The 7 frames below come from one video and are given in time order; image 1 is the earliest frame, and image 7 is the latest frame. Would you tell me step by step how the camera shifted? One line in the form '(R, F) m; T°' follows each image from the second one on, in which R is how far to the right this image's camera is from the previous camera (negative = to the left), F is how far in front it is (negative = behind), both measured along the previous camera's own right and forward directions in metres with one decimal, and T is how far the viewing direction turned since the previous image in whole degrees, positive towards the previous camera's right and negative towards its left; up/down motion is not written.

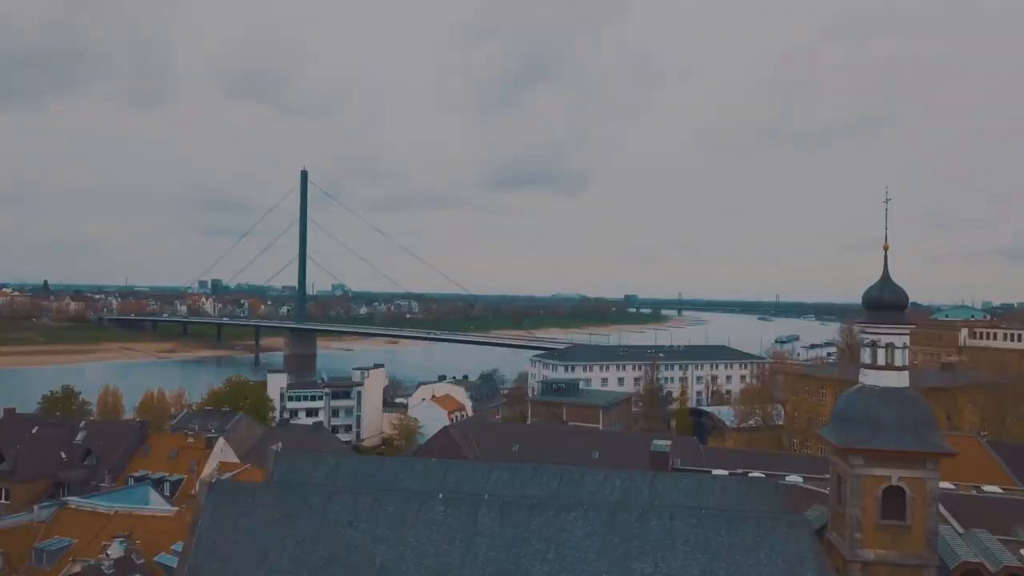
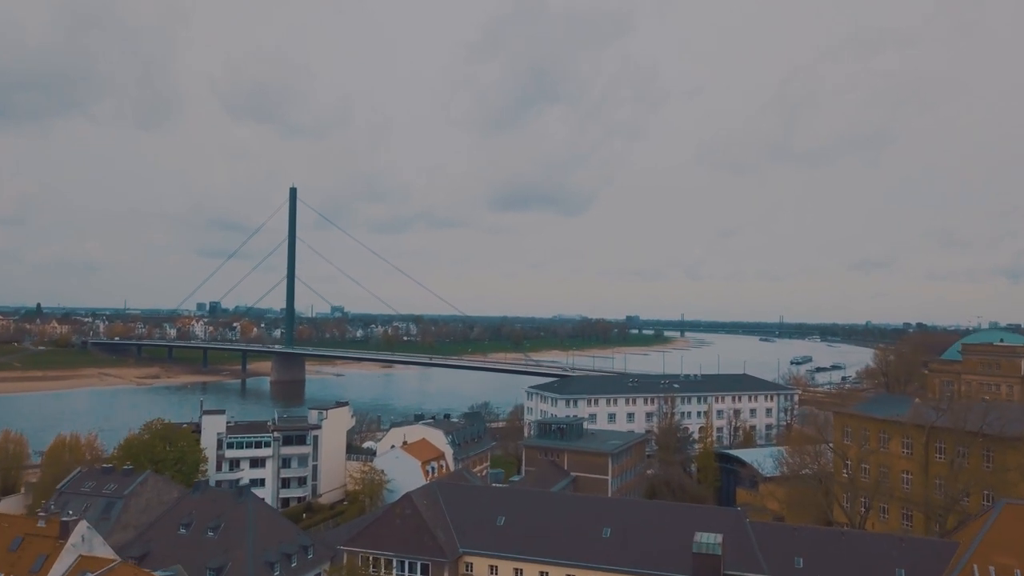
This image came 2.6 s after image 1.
(+0.7, +9.7) m; 0°
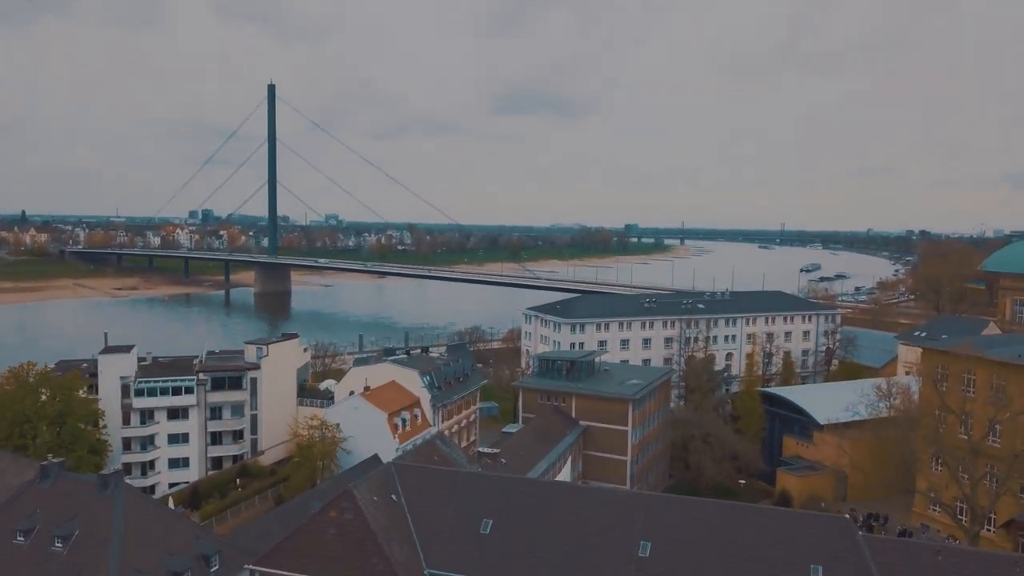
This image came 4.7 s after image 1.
(+0.2, +11.0) m; 0°
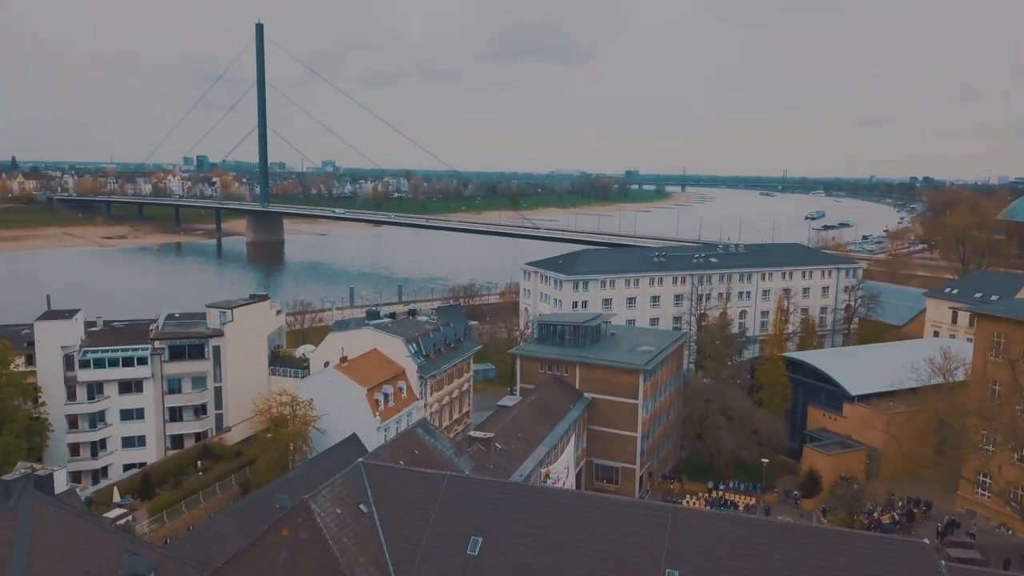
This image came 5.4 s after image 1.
(+0.1, +4.4) m; 0°
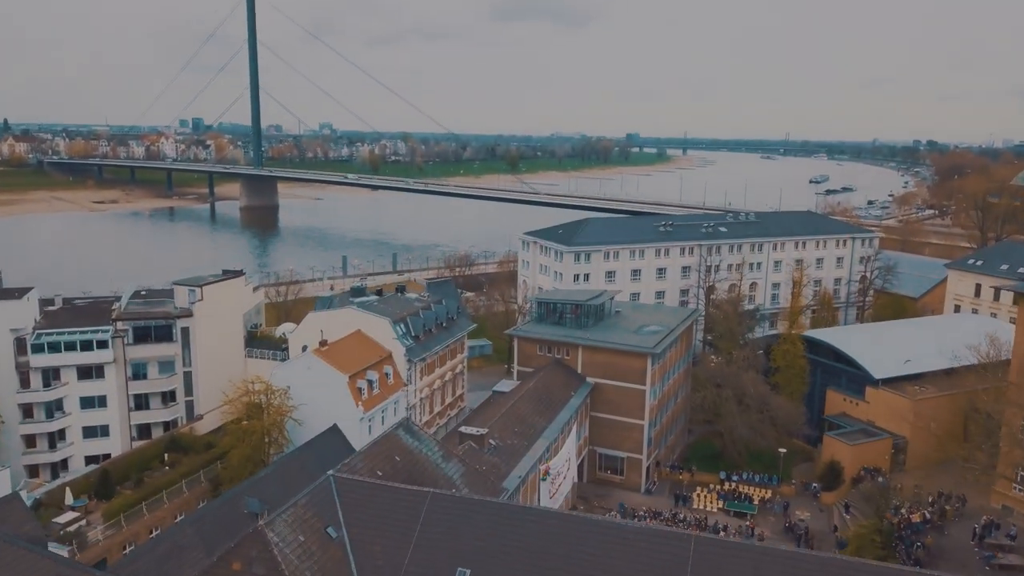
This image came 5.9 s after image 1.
(+0.1, +2.9) m; 0°
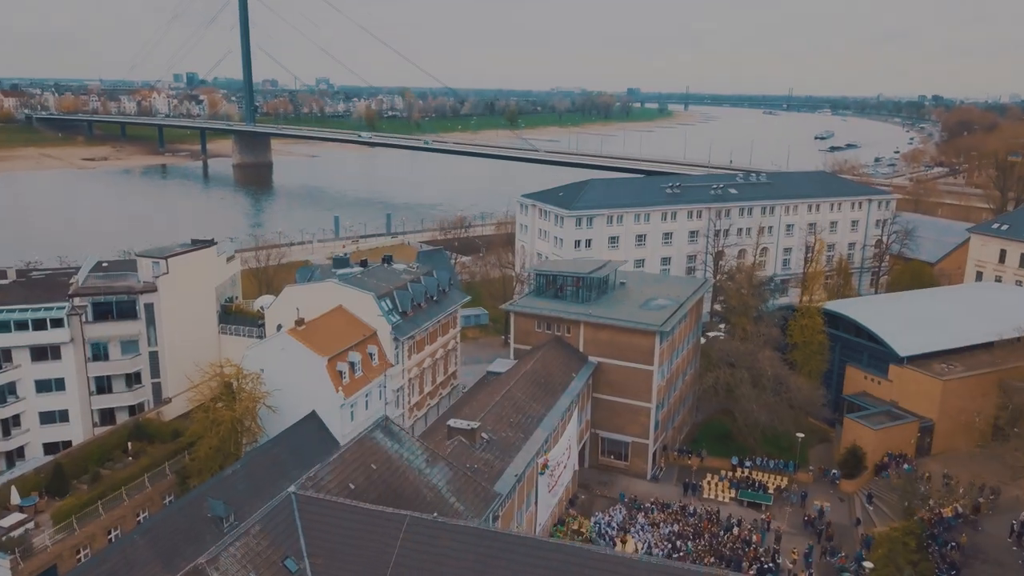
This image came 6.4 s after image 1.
(+0.1, +2.6) m; 0°
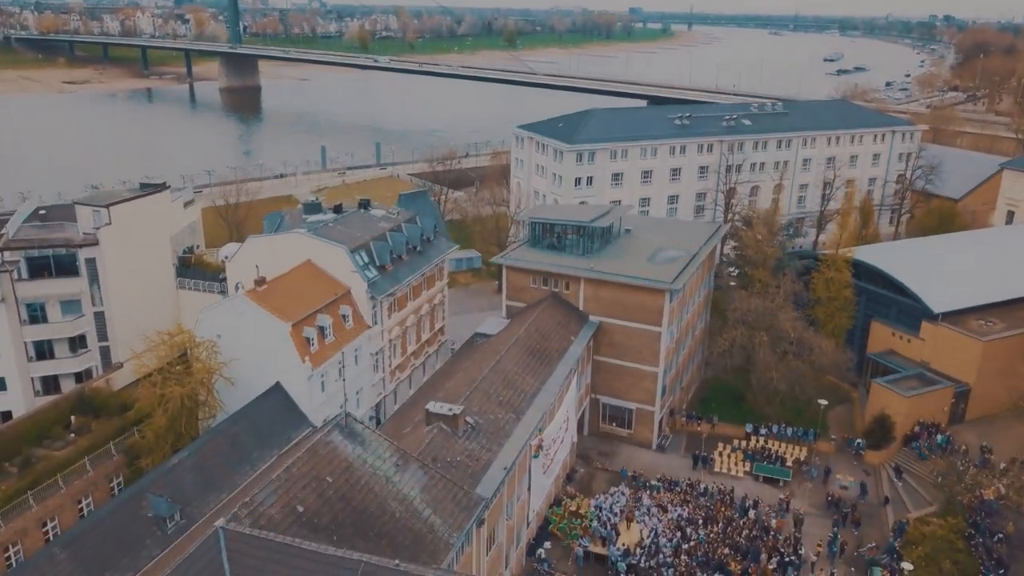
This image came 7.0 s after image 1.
(+0.2, +3.2) m; 0°
